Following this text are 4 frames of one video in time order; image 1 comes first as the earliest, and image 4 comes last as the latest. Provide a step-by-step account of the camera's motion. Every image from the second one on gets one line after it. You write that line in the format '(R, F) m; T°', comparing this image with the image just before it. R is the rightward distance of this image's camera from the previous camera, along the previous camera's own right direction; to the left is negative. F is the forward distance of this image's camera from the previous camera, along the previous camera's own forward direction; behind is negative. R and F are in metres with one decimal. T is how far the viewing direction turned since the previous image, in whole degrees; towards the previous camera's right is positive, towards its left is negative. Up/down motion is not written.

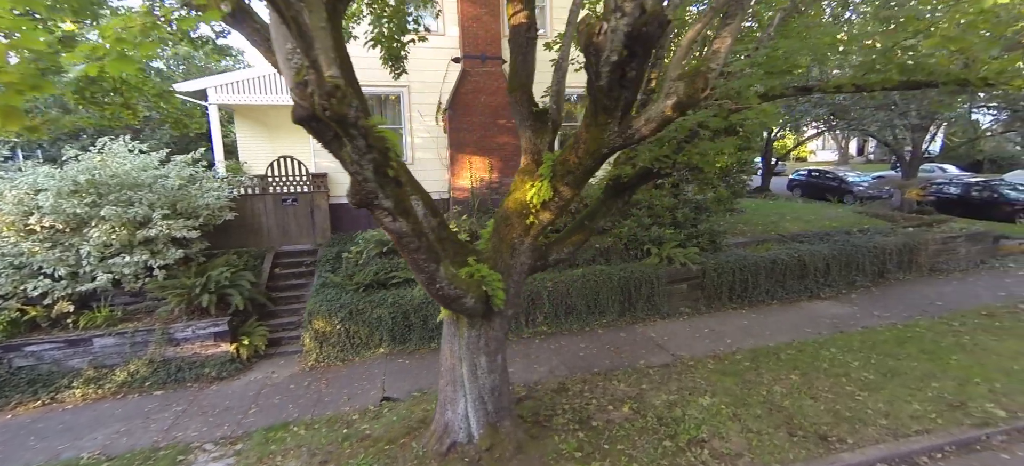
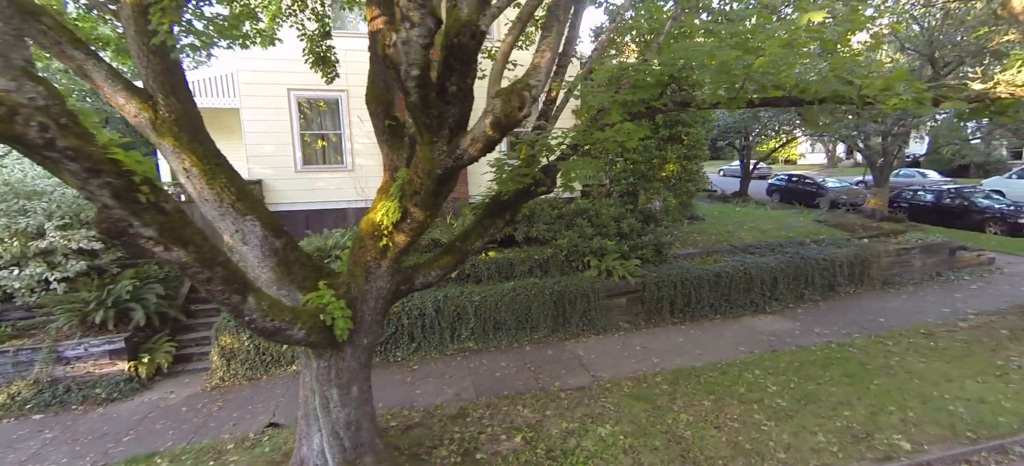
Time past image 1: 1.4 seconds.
(+1.0, +0.2) m; 0°
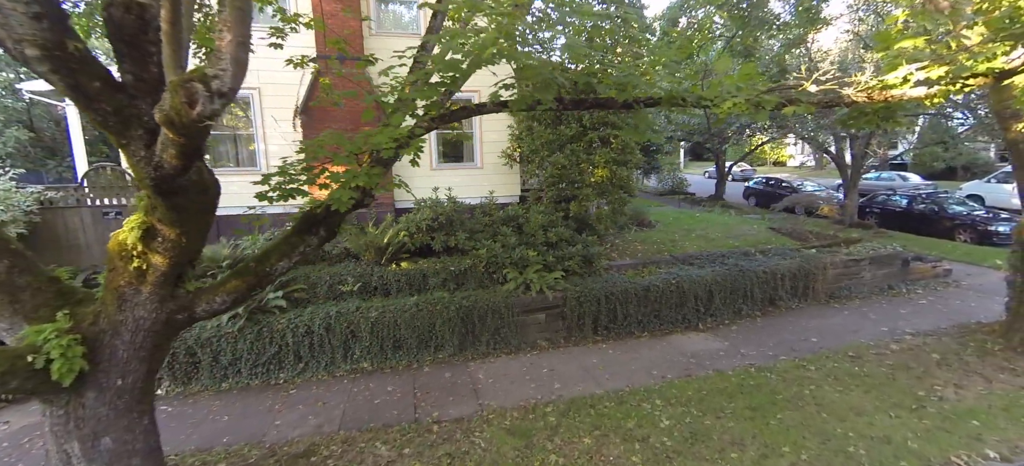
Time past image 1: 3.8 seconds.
(+1.2, +0.5) m; +1°
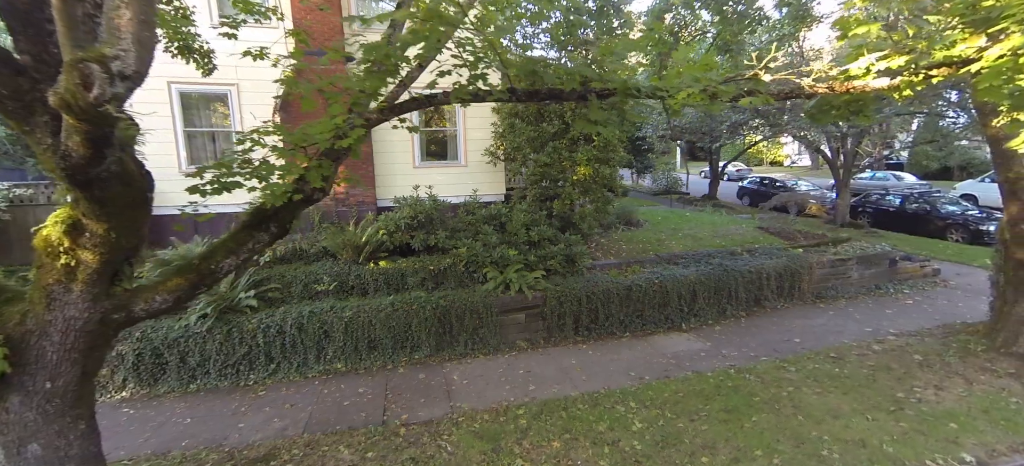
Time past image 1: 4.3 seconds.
(+0.3, +0.1) m; 0°
